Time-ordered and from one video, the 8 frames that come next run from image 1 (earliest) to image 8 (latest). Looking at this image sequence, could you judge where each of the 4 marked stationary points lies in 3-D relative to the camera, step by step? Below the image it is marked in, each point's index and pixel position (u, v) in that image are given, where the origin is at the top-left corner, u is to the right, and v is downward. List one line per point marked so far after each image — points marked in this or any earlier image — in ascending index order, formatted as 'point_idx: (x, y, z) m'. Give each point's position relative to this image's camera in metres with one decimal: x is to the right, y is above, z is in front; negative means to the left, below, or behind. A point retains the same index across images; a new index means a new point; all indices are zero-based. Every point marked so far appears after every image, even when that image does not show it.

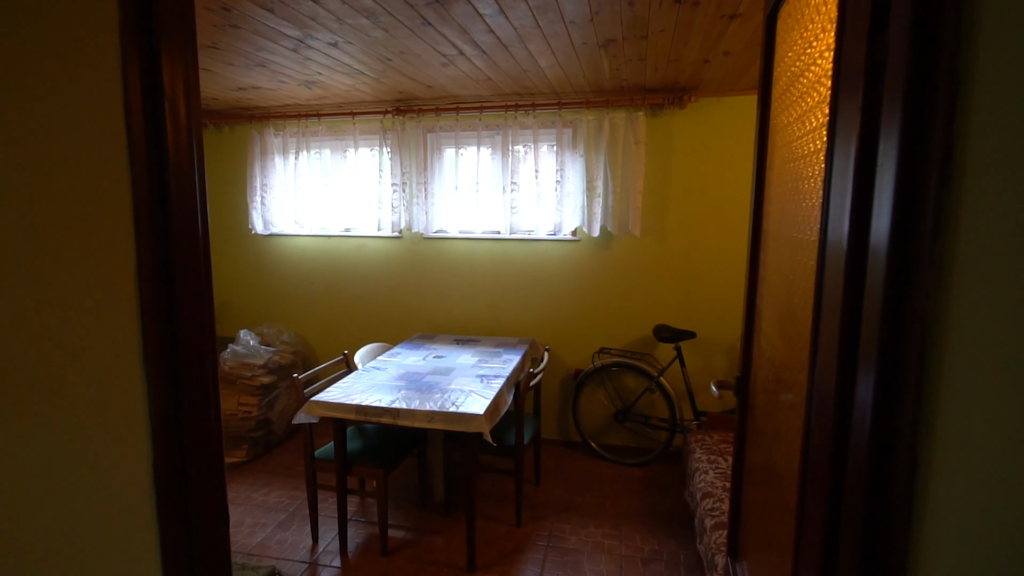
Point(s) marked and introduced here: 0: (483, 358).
0: (-0.1, -0.4, +2.7) m
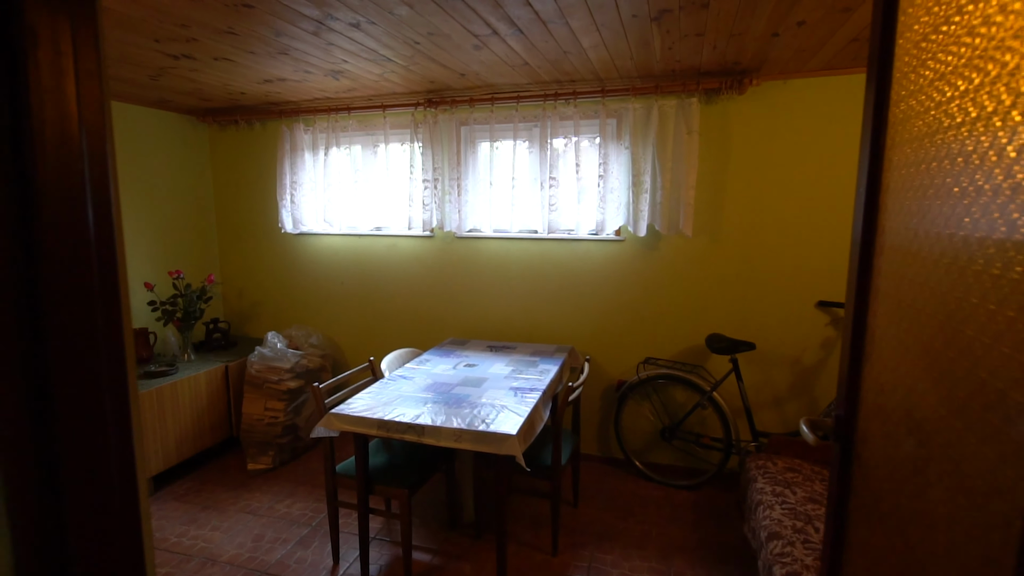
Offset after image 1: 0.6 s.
0: (0.0, -0.4, +2.5) m
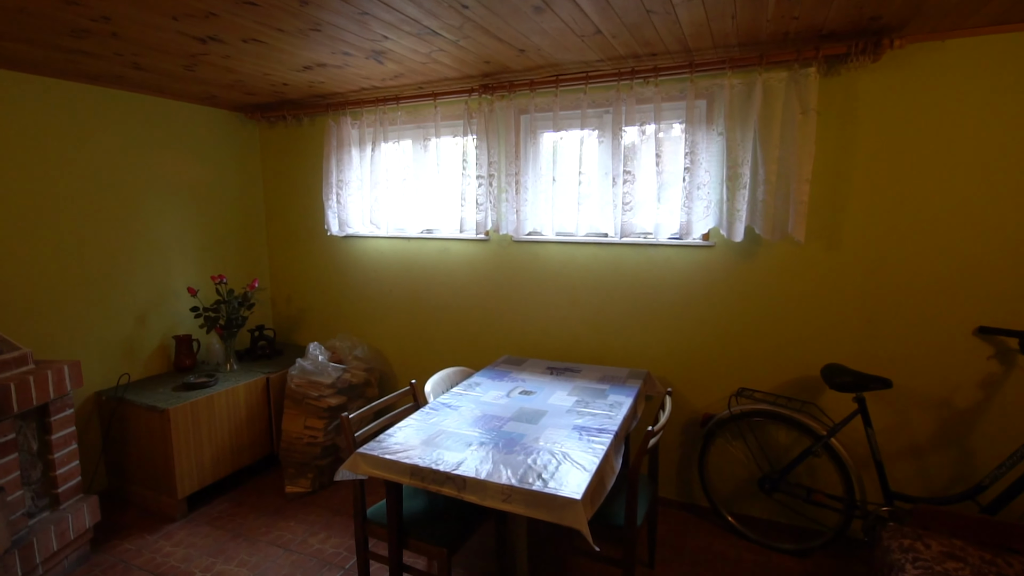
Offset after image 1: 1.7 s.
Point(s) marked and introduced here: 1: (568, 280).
0: (+0.3, -0.5, +2.1) m
1: (+0.3, 0.0, +2.7) m
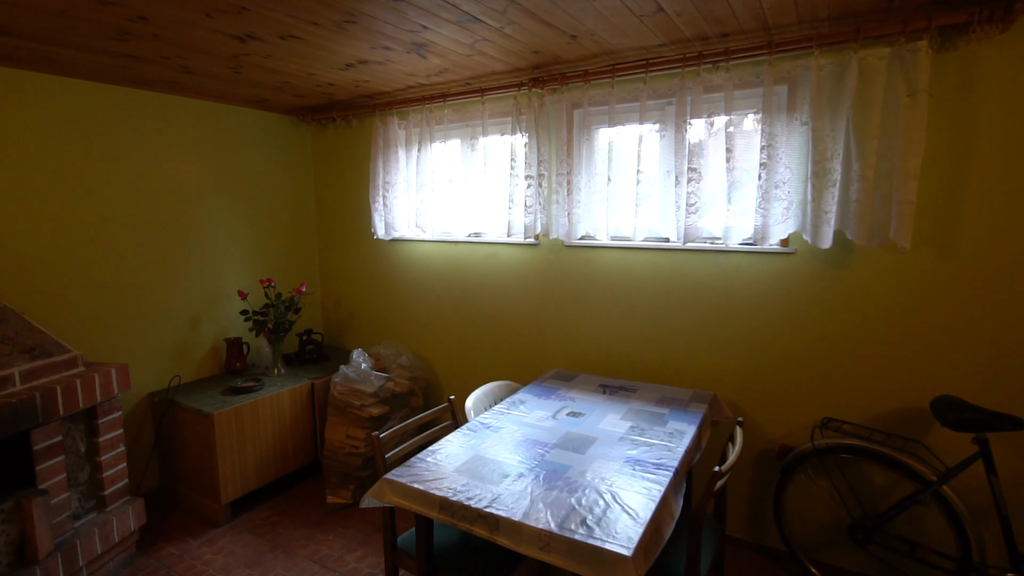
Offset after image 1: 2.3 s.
0: (+0.5, -0.5, +1.9) m
1: (+0.5, 0.0, +2.4) m
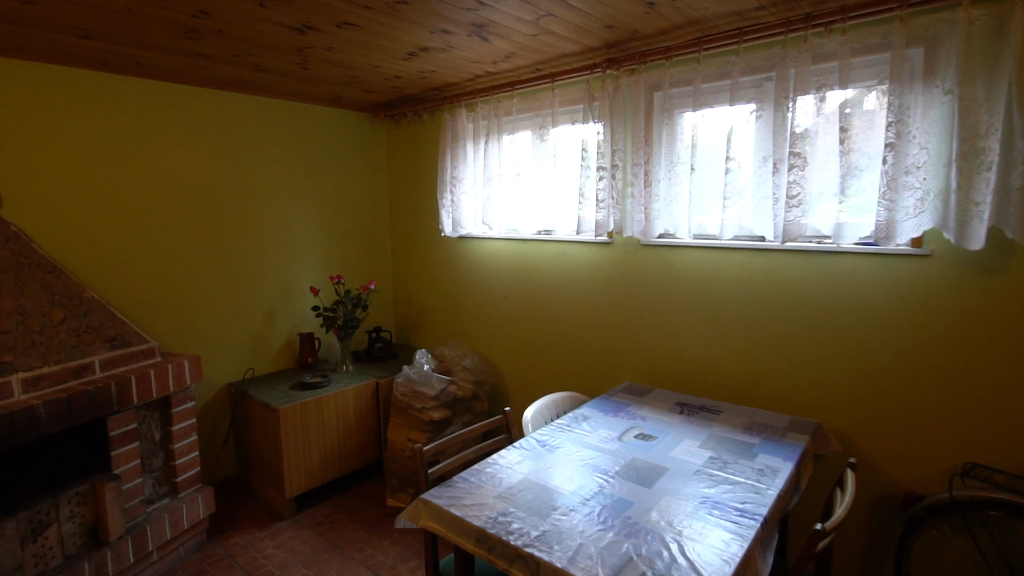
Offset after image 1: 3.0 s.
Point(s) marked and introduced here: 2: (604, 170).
0: (+0.6, -0.5, +1.6) m
1: (+0.8, 0.0, +2.1) m
2: (+0.4, +0.5, +2.2) m
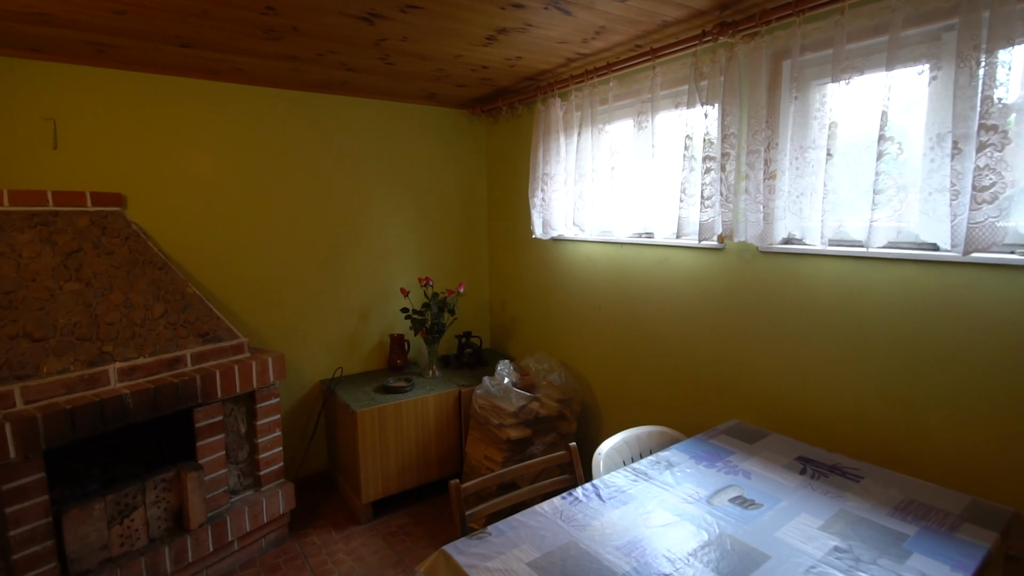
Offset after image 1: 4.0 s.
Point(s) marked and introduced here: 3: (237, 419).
0: (+0.7, -0.6, +1.1) m
1: (+1.1, -0.1, +1.6) m
2: (+0.7, +0.4, +1.8) m
3: (-1.2, -0.6, +2.3) m
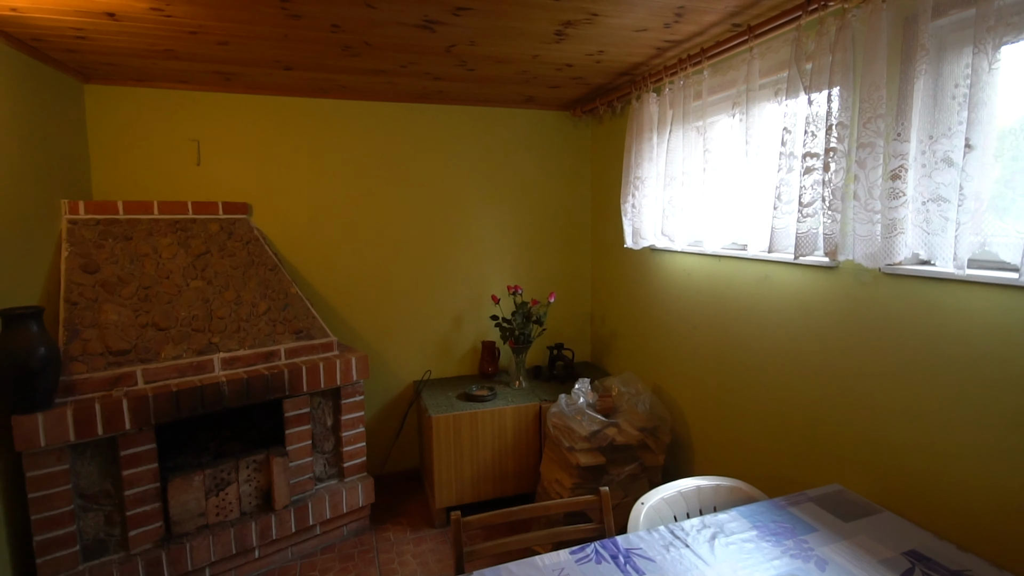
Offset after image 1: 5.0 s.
0: (+0.7, -0.6, +0.8) m
1: (+1.1, -0.2, +1.2) m
2: (+0.8, +0.4, +1.4) m
3: (-0.9, -0.6, +2.4) m
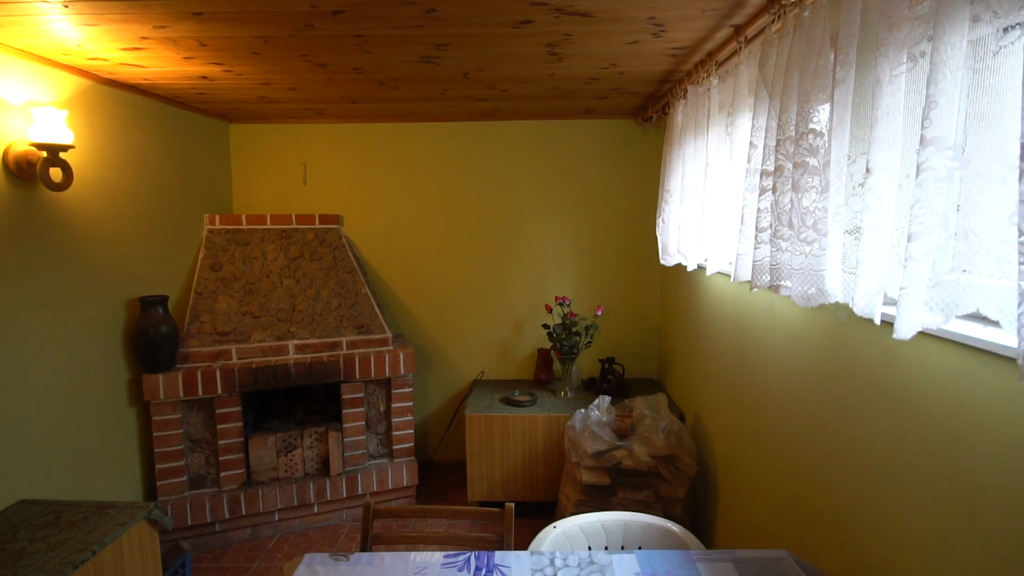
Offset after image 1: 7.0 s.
0: (+0.2, -0.7, +0.7) m
1: (+0.8, -0.3, +0.9) m
2: (+0.6, +0.3, +1.3) m
3: (-0.7, -0.6, +2.8) m
